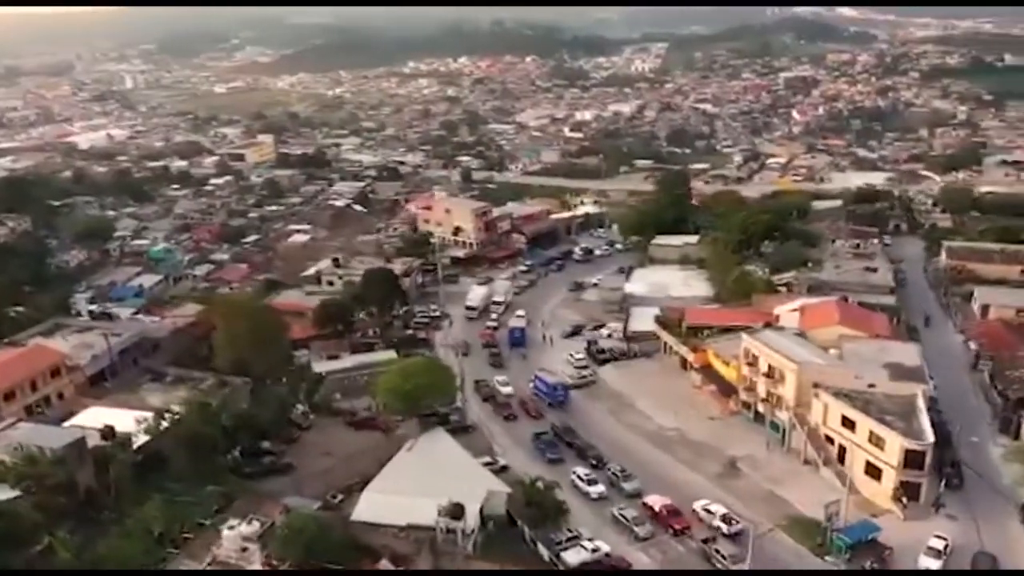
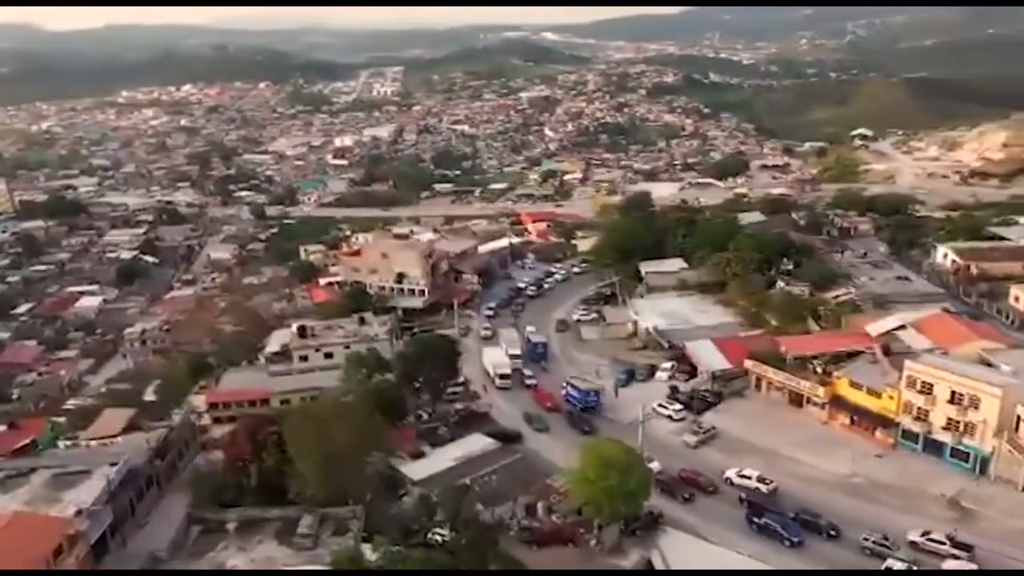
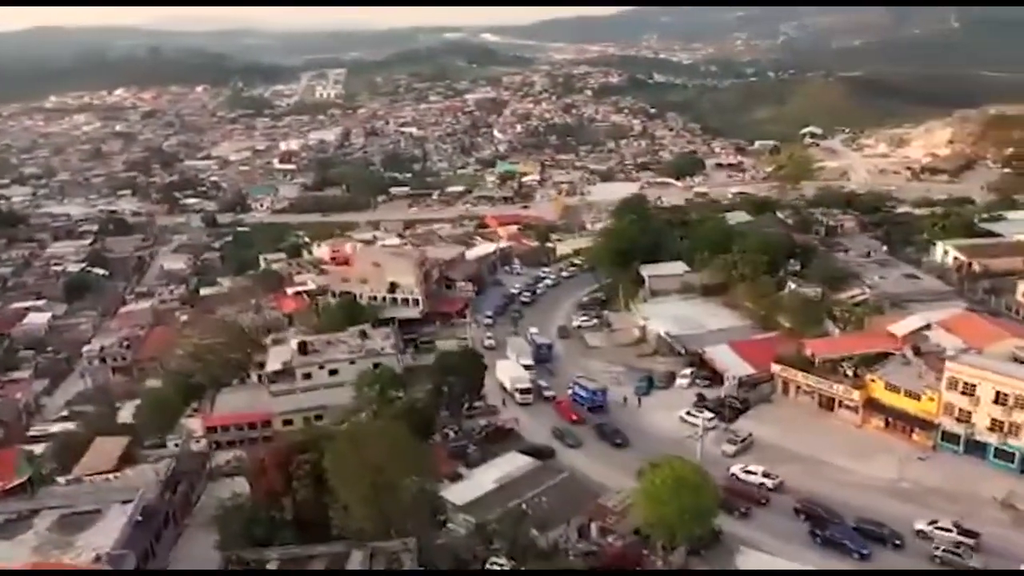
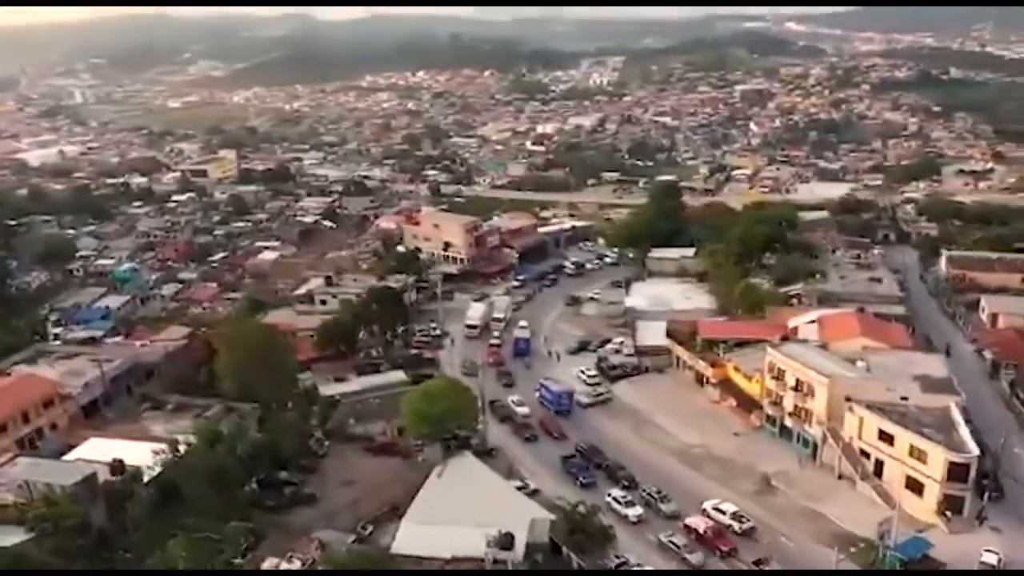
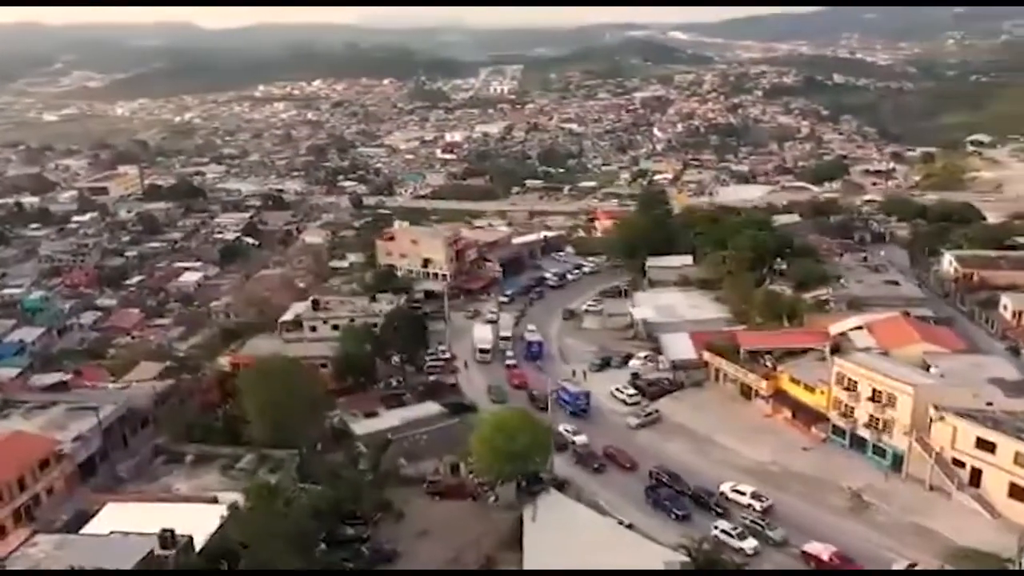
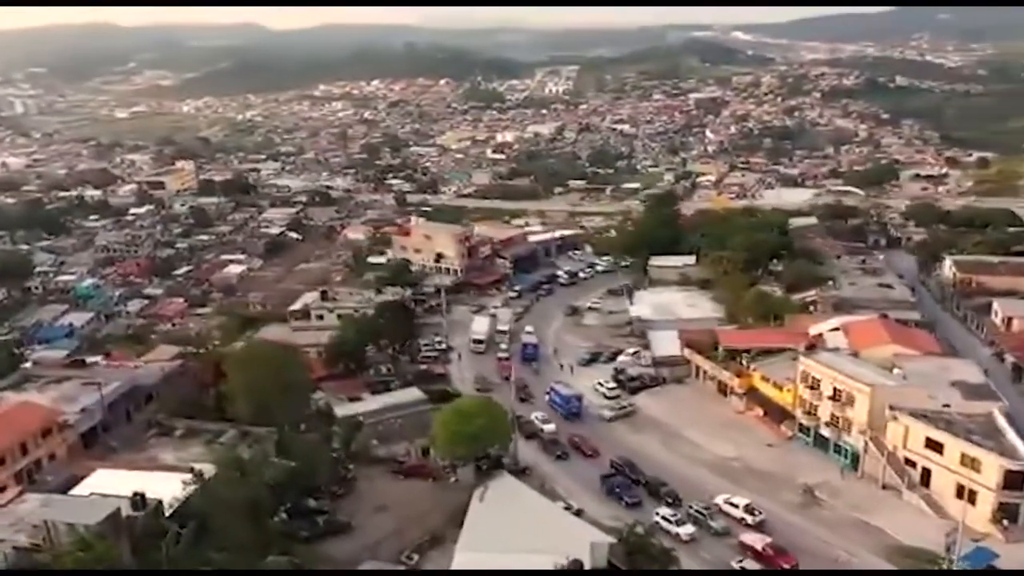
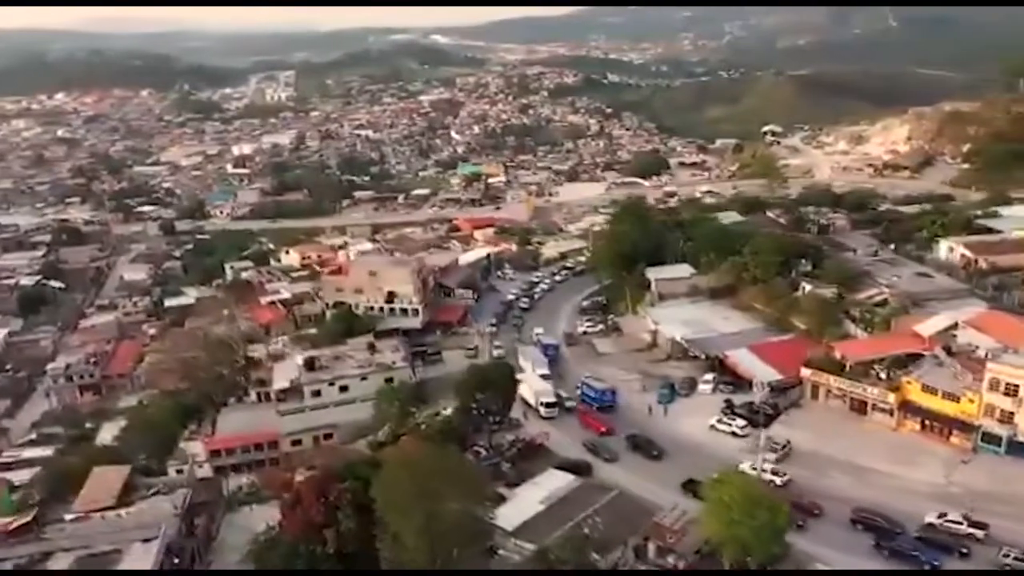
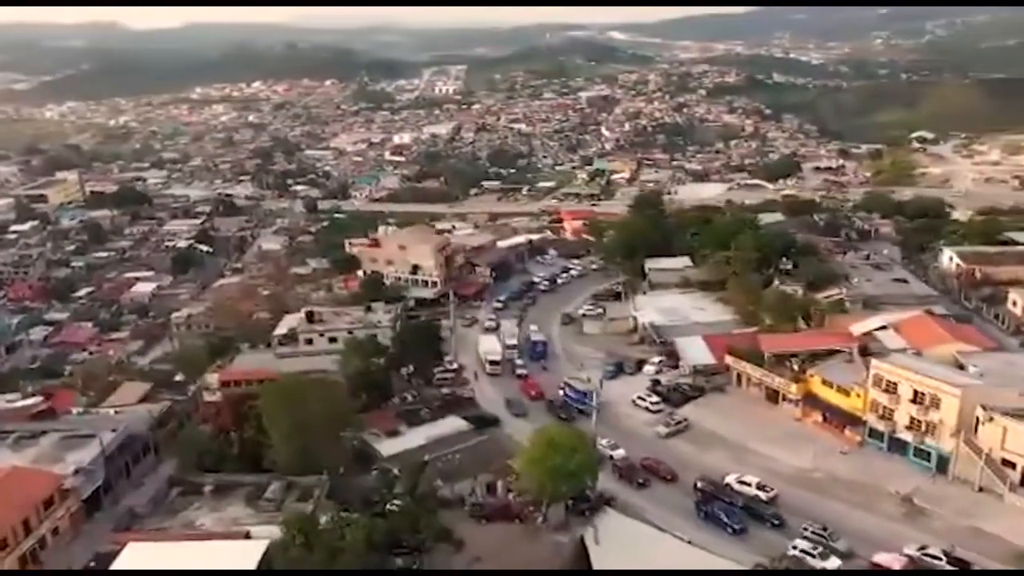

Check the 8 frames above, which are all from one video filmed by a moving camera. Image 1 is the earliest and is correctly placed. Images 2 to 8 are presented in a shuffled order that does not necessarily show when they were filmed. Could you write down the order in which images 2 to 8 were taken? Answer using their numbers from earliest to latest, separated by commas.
4, 6, 5, 8, 2, 3, 7
